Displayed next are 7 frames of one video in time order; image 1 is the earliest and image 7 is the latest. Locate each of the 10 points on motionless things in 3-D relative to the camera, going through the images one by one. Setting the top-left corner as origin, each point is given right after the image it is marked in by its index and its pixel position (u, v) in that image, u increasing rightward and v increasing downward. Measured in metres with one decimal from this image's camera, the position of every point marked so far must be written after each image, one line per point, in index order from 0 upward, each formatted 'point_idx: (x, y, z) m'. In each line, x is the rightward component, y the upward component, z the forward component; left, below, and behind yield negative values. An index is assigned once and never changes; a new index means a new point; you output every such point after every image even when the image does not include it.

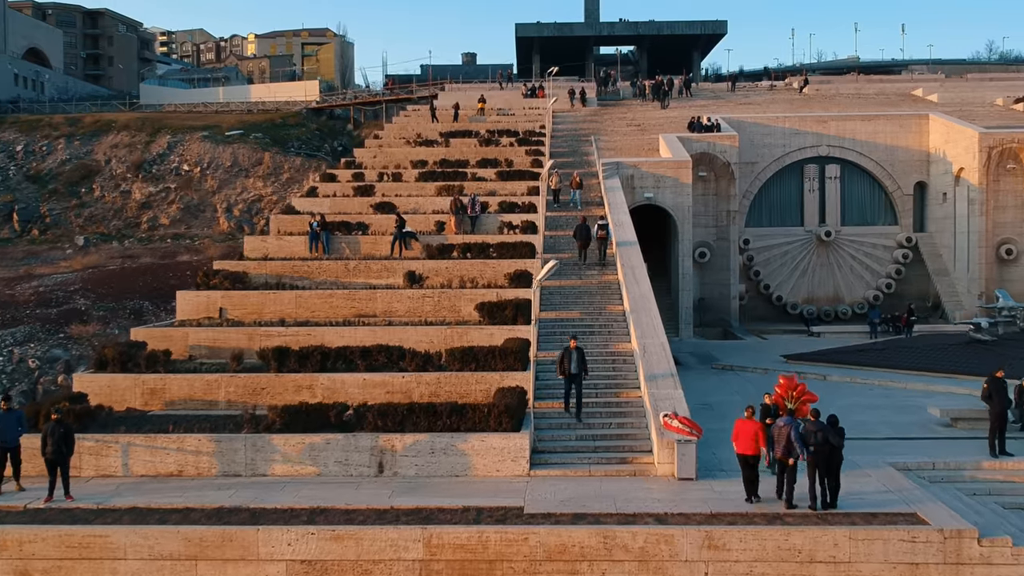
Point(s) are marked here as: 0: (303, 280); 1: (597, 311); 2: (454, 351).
0: (-4.2, +0.1, +19.8) m
1: (+1.5, -0.4, +17.7) m
2: (-0.8, -0.9, +14.2) m
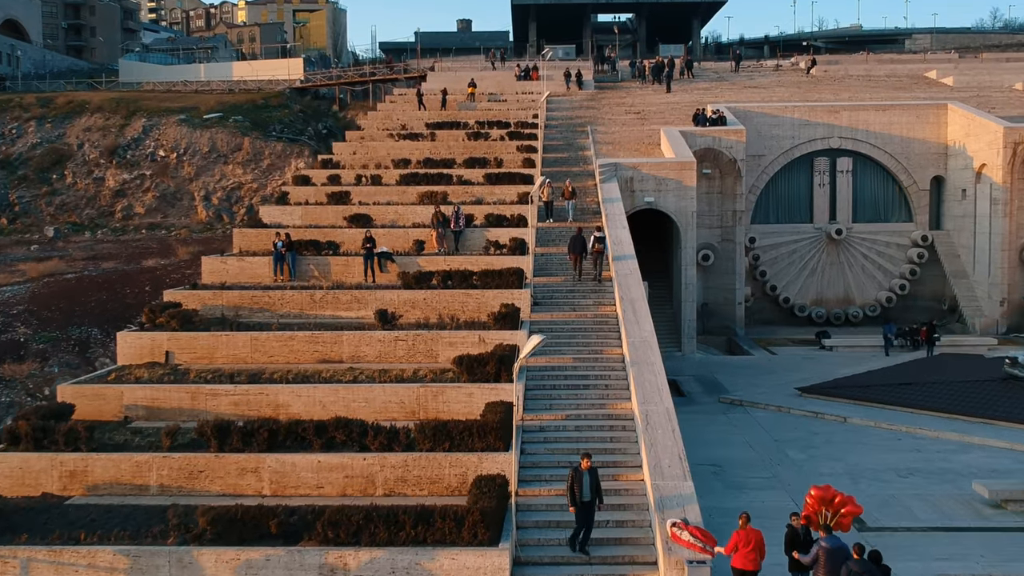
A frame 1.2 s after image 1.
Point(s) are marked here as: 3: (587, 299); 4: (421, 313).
0: (-4.4, -0.4, +17.7) m
1: (+1.3, -1.1, +15.7) m
2: (-1.1, -1.7, +12.2) m
3: (+1.4, -0.2, +18.2) m
4: (-1.6, -0.4, +17.5) m
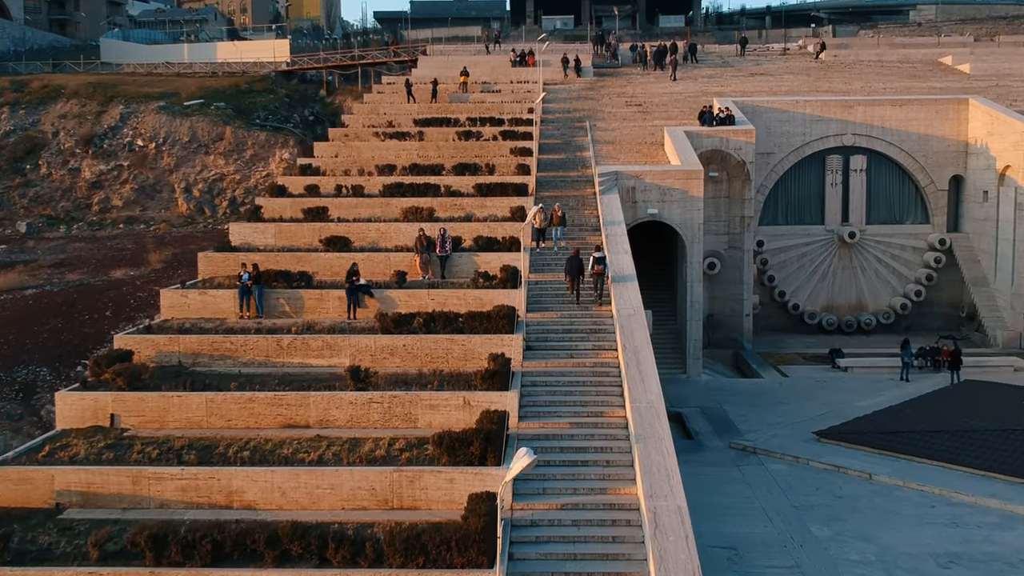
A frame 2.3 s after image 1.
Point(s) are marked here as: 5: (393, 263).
0: (-4.6, -1.2, +15.9) m
1: (+1.1, -1.9, +13.9) m
2: (-1.2, -2.6, +10.4) m
3: (+1.2, -0.9, +16.4) m
4: (-1.8, -1.2, +15.7) m
5: (-2.3, +0.5, +19.5) m
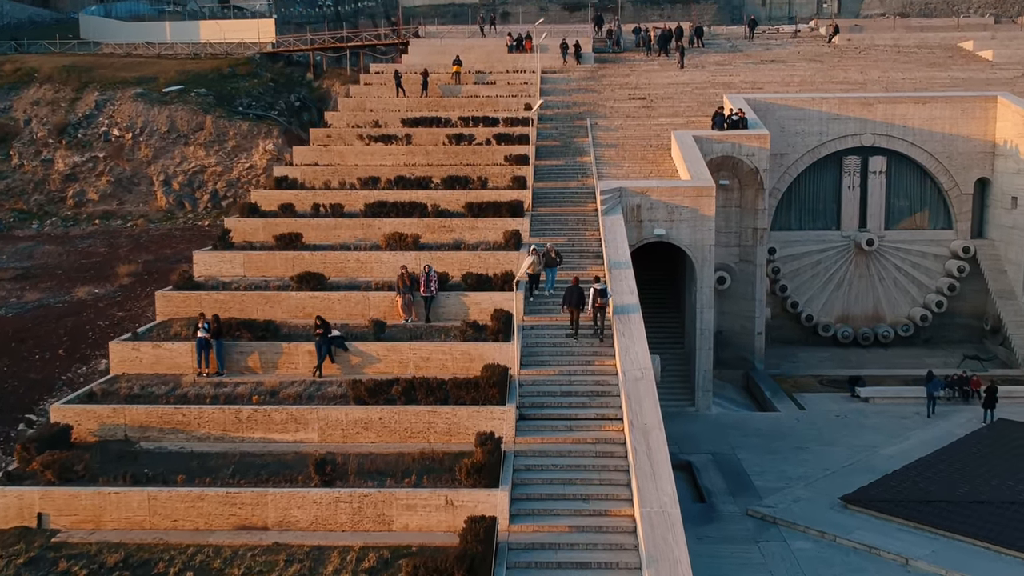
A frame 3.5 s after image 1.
0: (-4.7, -2.1, +13.9) m
1: (+1.0, -2.8, +12.0) m
2: (-1.3, -3.7, +8.5) m
3: (+1.1, -1.8, +14.5) m
4: (-1.9, -2.1, +13.8) m
5: (-2.4, -0.3, +17.5) m
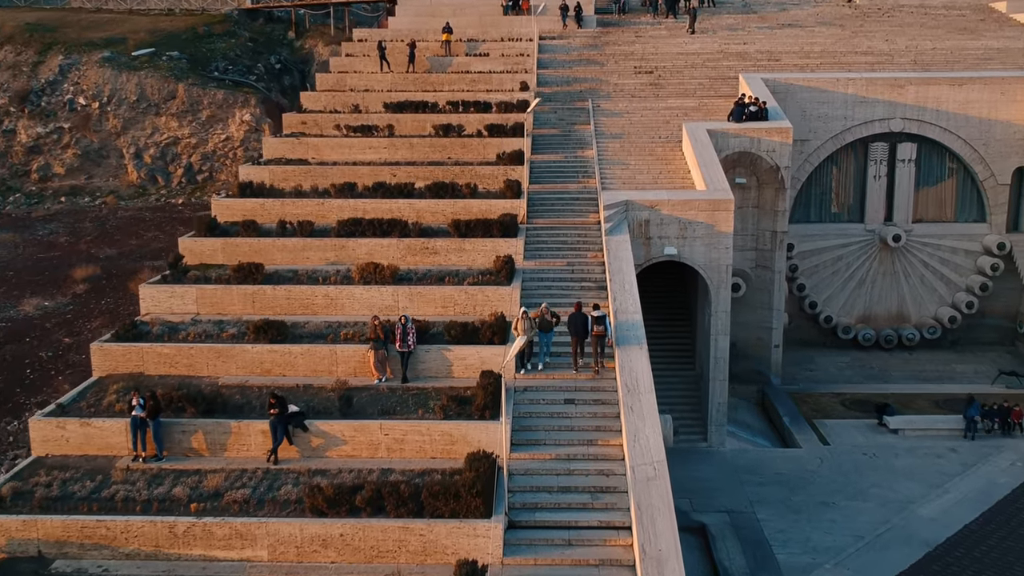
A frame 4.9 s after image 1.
0: (-4.9, -3.1, +11.7) m
1: (+0.8, -4.0, +9.8) m
2: (-1.5, -5.1, +6.4) m
3: (+0.9, -2.8, +12.2) m
4: (-2.0, -3.1, +11.5) m
5: (-2.6, -1.1, +15.2) m
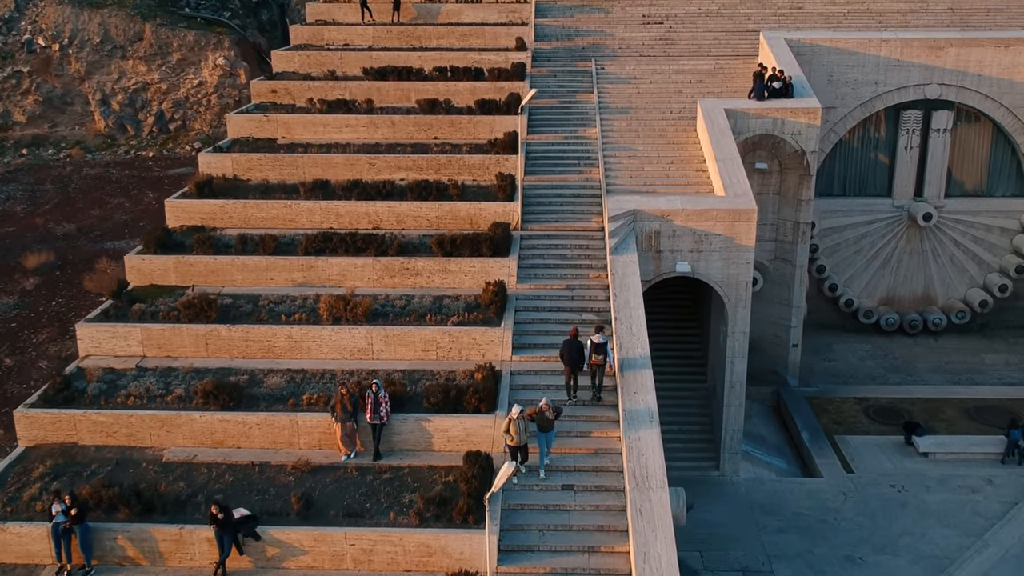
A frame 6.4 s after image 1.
0: (-5.0, -4.3, +9.9) m
1: (+0.7, -5.4, +8.1) m
2: (-1.6, -6.8, +4.8) m
3: (+0.8, -3.9, +10.4) m
4: (-2.2, -4.3, +9.7) m
5: (-2.7, -1.9, +13.1) m
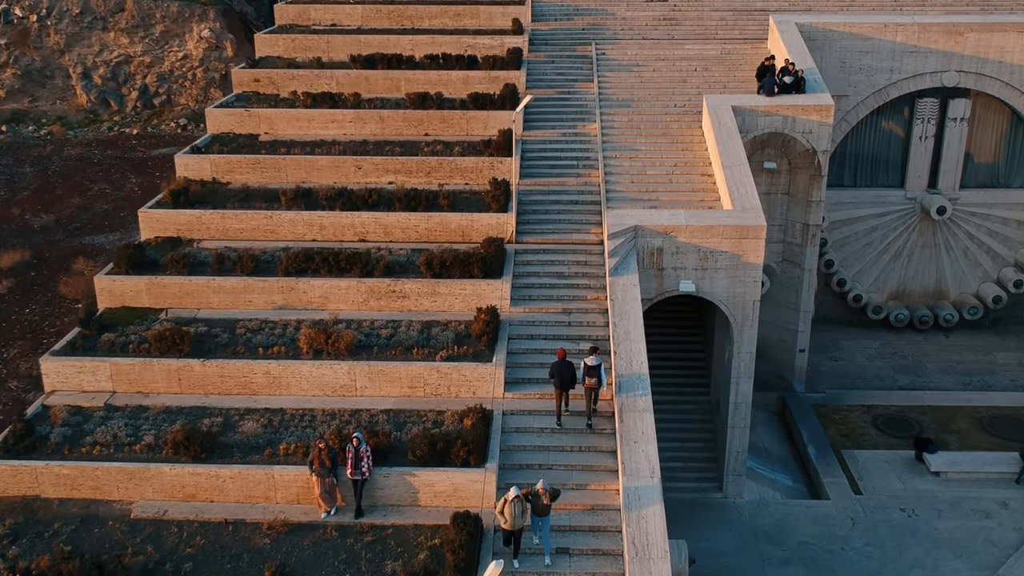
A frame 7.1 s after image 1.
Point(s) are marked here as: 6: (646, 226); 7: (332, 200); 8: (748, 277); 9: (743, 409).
0: (-5.1, -5.0, +9.1) m
1: (+0.6, -6.2, +7.4) m
2: (-1.7, -7.8, +4.2) m
3: (+0.7, -4.6, +9.6) m
4: (-2.3, -5.0, +9.0) m
5: (-2.8, -2.4, +12.3) m
6: (+2.2, +1.0, +16.2) m
7: (-3.2, +1.6, +17.7) m
8: (+3.9, +0.2, +16.5) m
9: (+4.1, -2.1, +17.3) m
